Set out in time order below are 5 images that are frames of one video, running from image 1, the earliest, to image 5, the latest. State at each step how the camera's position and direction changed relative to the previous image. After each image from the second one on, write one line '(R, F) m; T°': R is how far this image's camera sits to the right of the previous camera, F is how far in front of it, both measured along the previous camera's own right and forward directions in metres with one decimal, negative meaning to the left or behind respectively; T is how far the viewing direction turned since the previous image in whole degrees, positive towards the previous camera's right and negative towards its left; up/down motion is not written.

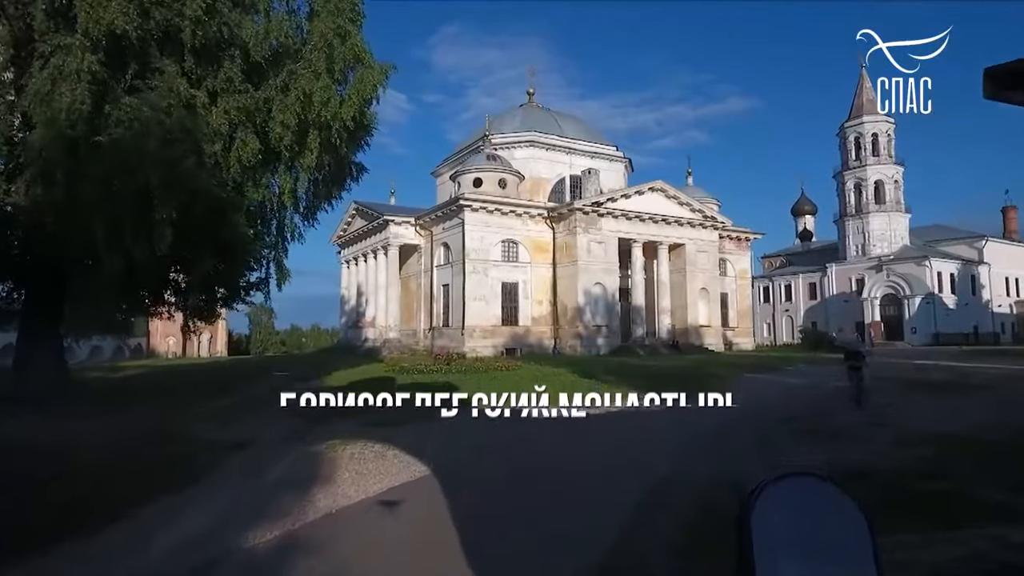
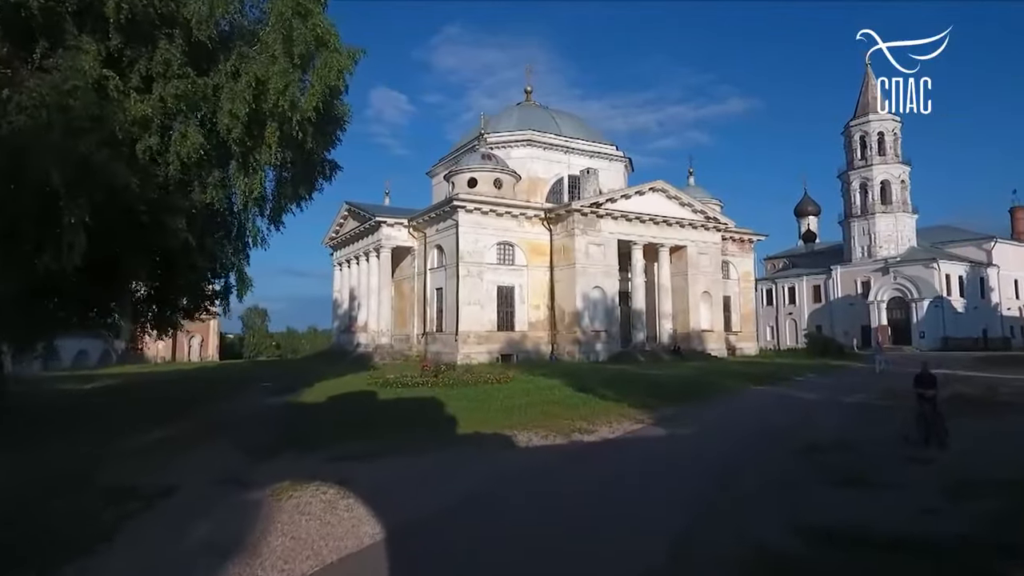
(+0.2, +1.2) m; 0°
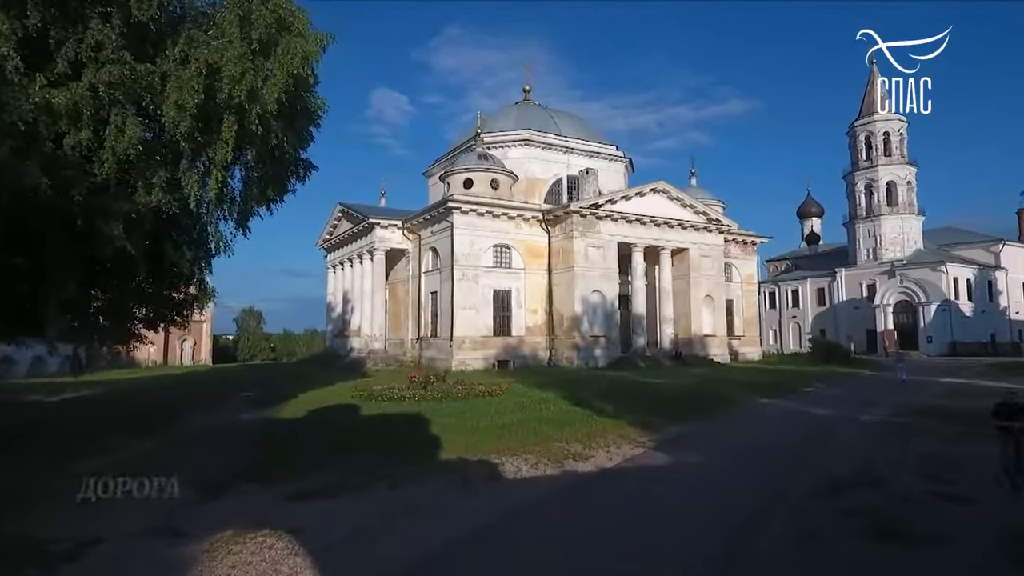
(+0.2, +1.0) m; 0°
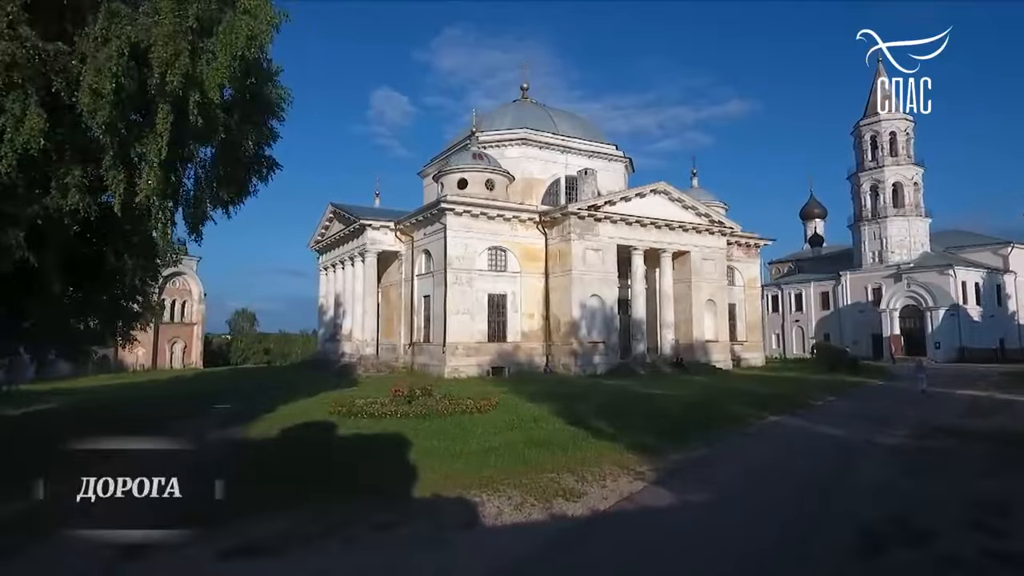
(+0.2, +1.2) m; 0°
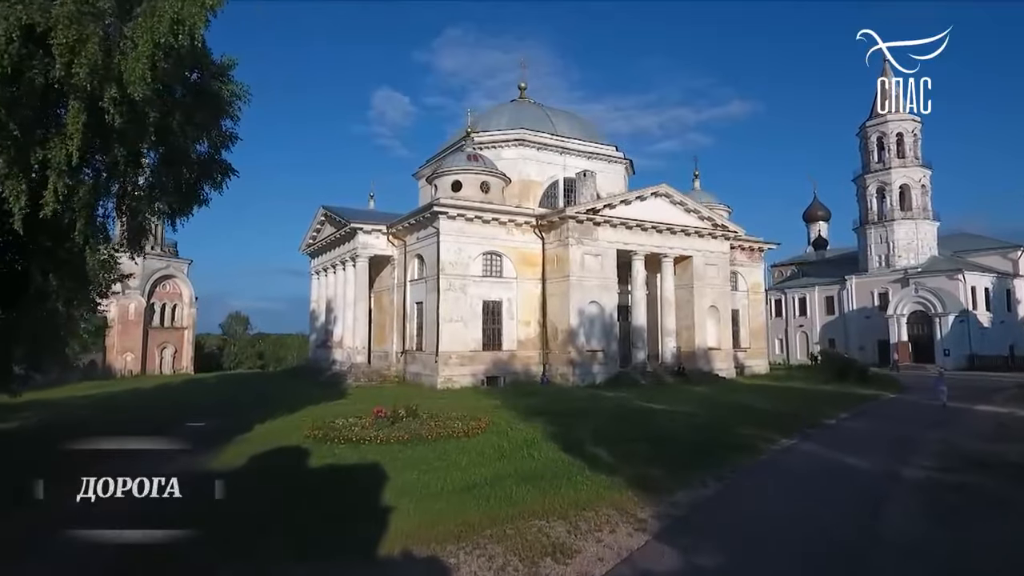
(+0.2, +1.2) m; 0°
